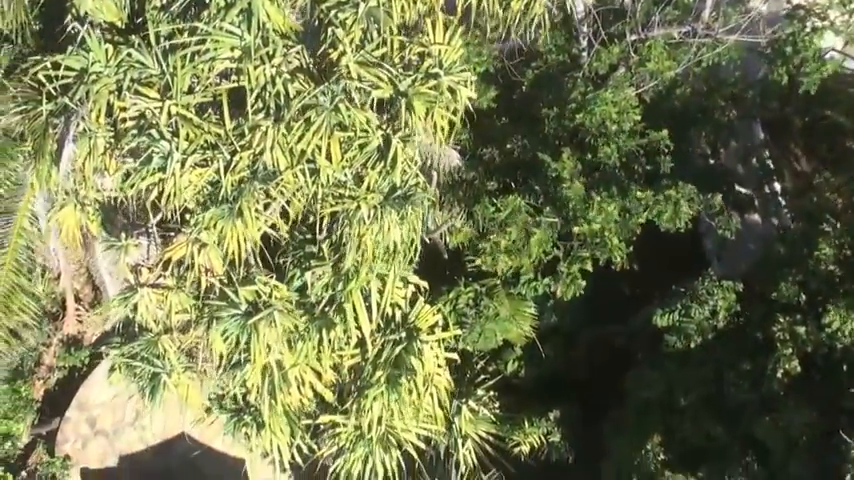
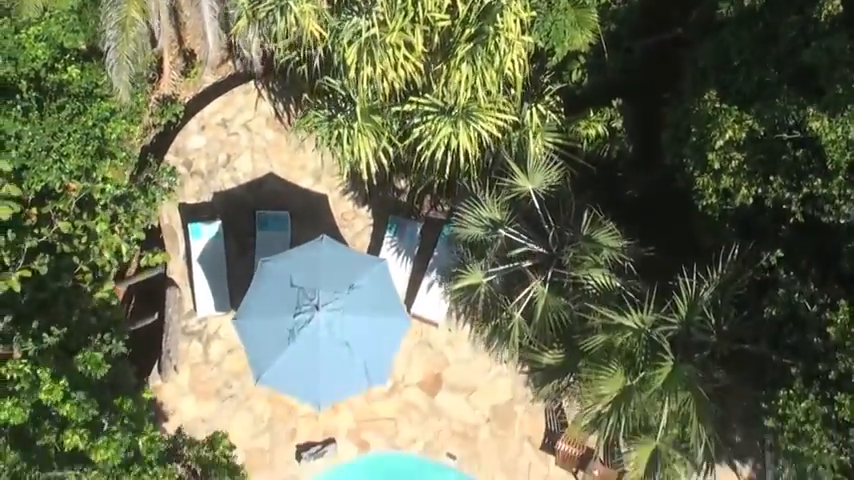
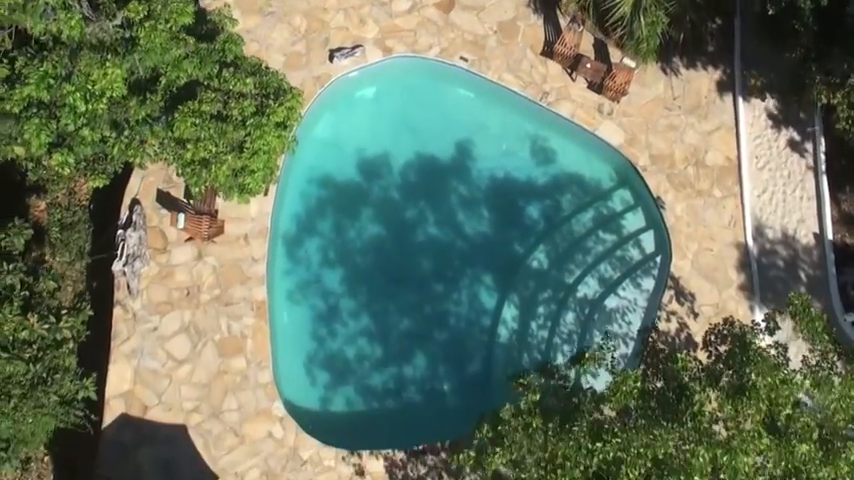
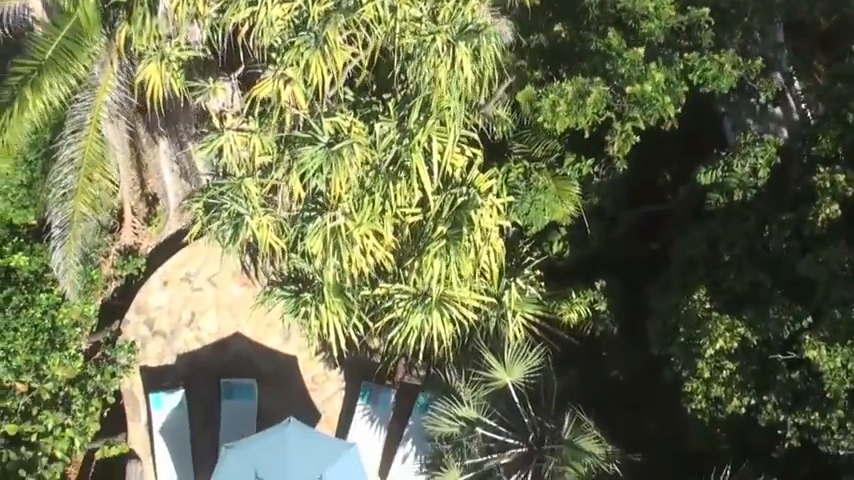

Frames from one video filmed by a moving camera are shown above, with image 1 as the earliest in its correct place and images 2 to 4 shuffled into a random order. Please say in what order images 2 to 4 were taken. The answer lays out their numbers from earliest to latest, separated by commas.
4, 2, 3
